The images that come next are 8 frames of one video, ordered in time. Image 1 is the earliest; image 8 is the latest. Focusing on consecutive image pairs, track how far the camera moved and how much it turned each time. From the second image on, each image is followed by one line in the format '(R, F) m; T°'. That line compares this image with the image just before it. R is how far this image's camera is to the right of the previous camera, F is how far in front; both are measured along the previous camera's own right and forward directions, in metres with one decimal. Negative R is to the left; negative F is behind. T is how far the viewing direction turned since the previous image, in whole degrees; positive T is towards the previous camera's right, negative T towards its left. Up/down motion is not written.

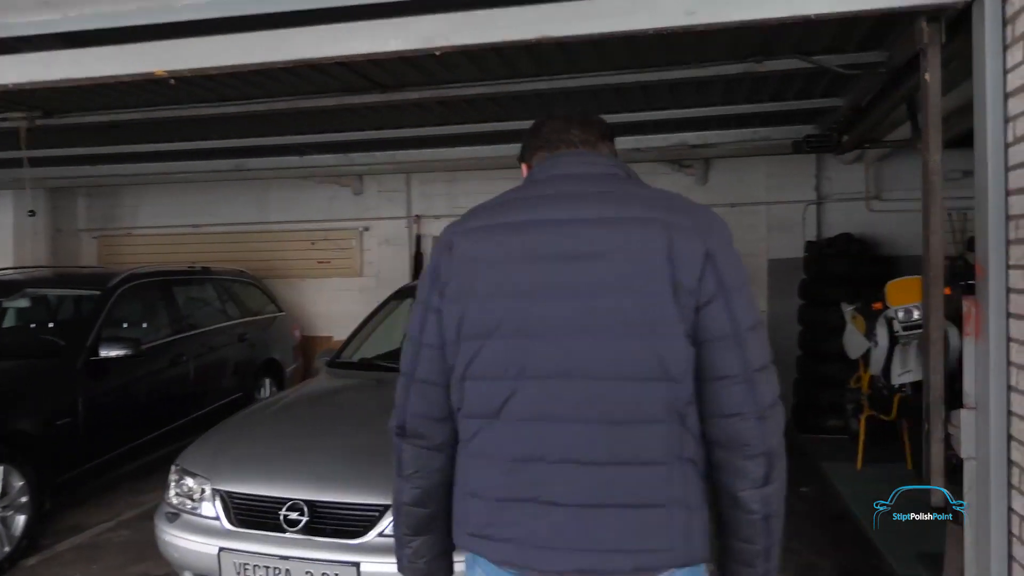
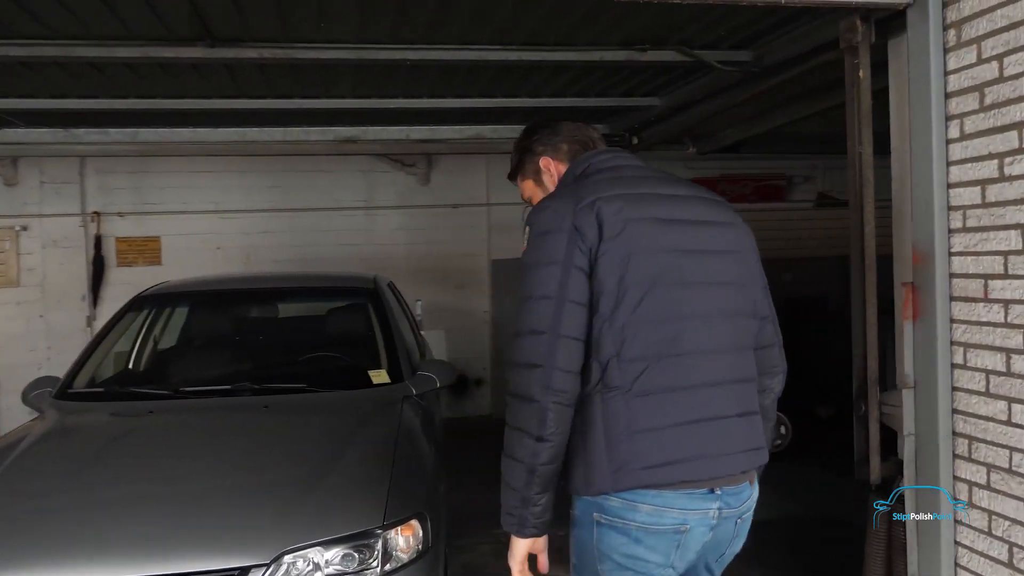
(-0.7, +0.5) m; +25°
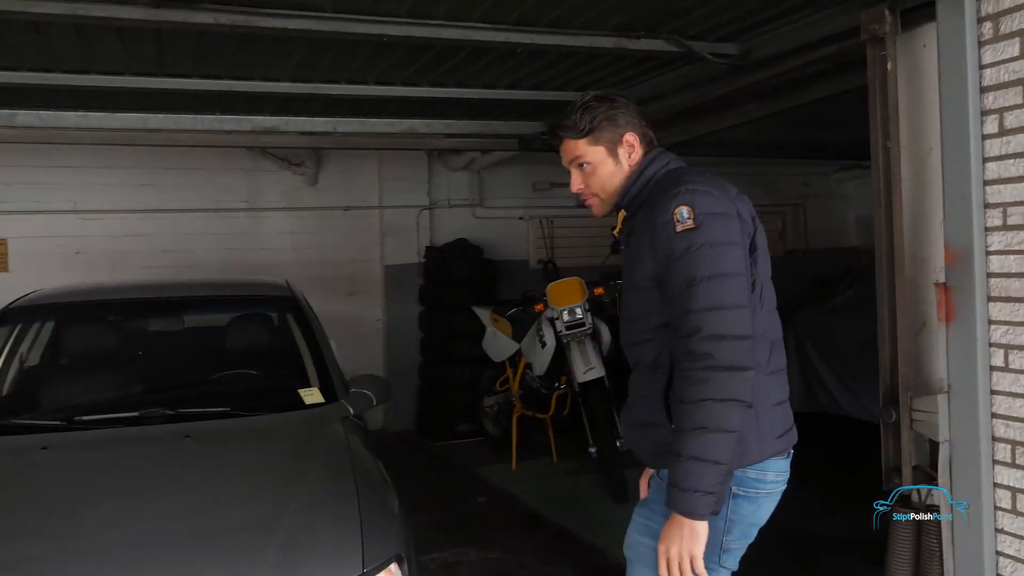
(-0.4, +0.3) m; +10°
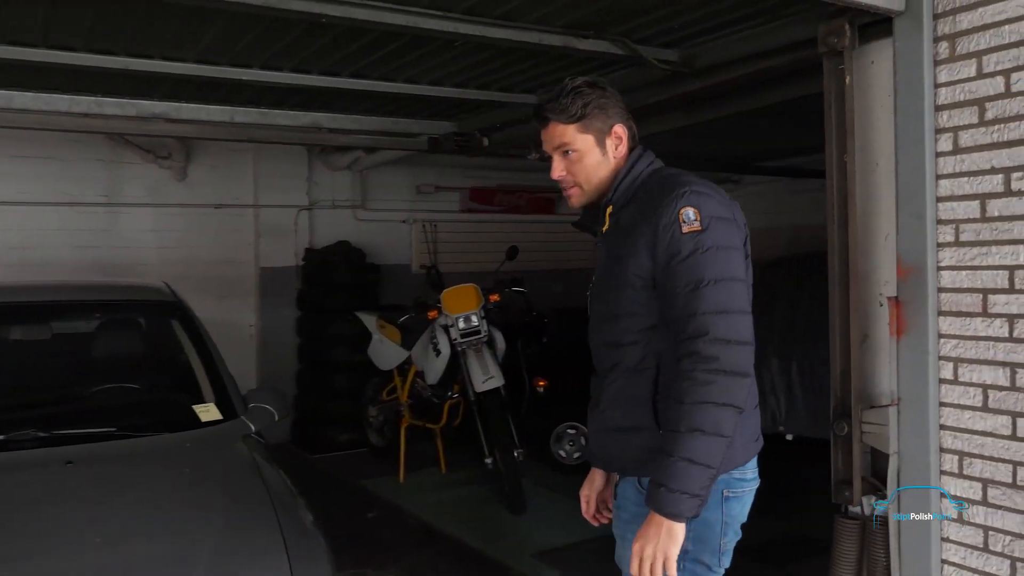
(-0.3, +0.2) m; +10°
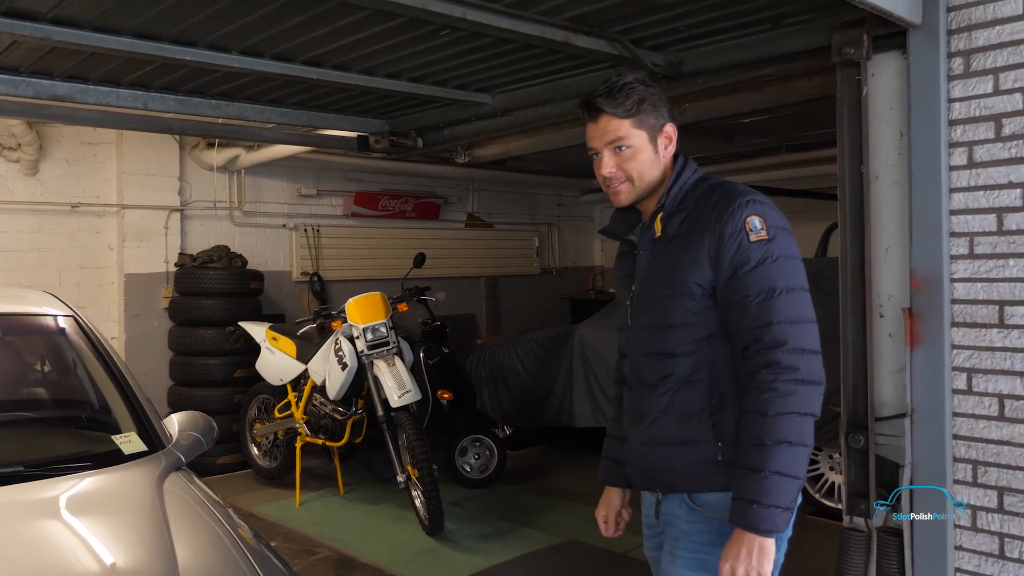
(-0.5, +0.2) m; +11°
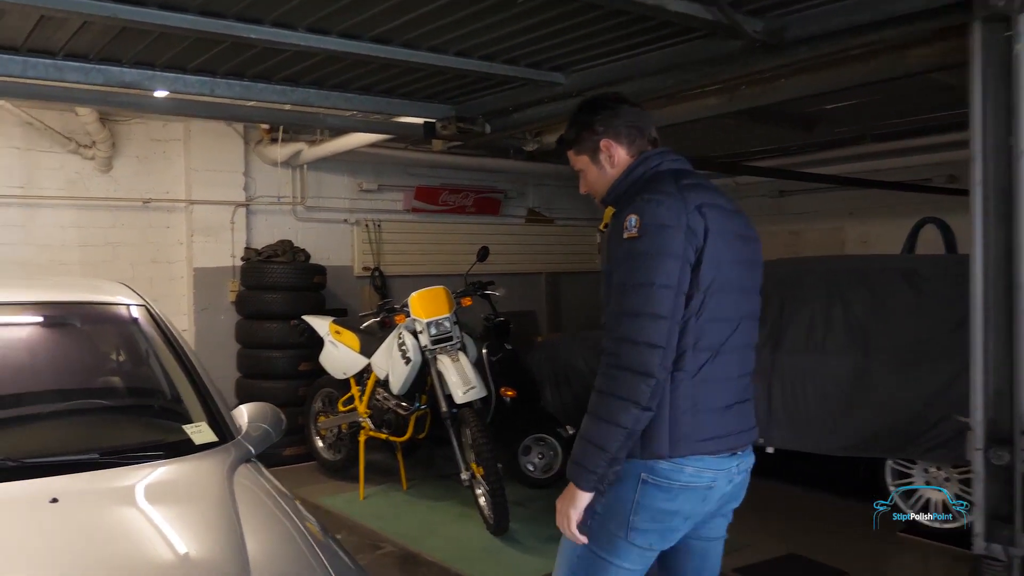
(-0.1, +0.2) m; -4°
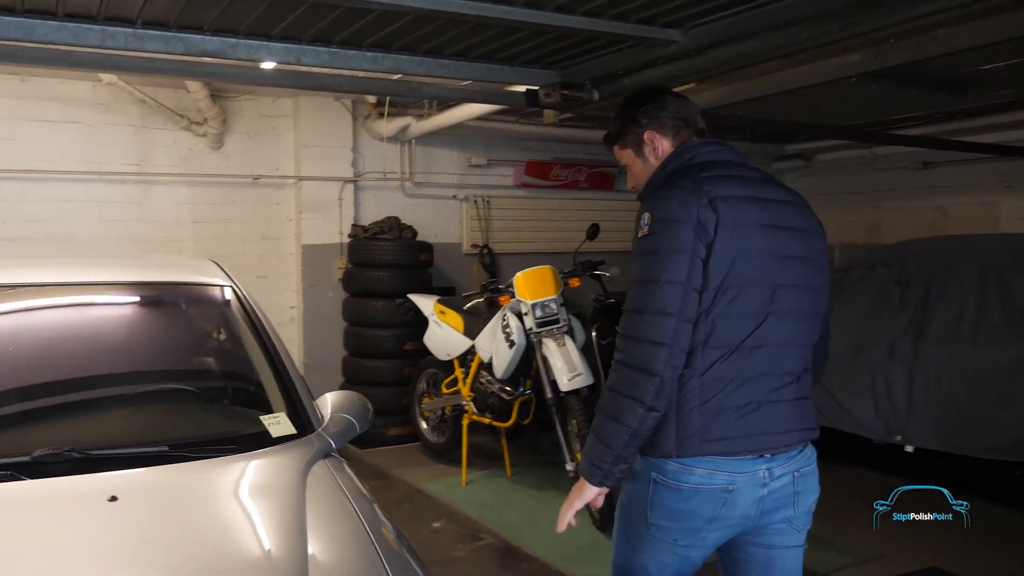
(0.0, +0.3) m; -9°
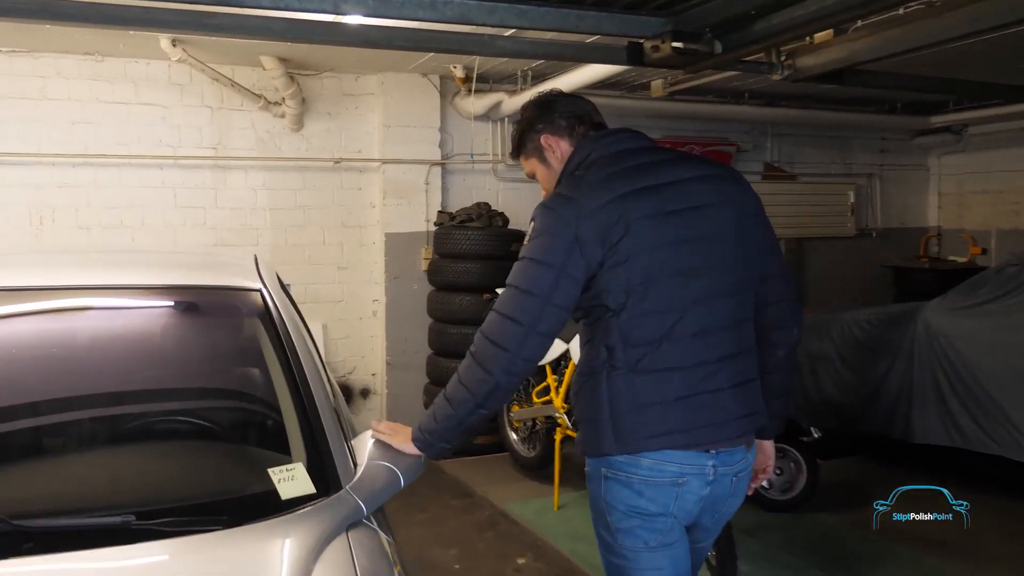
(0.0, +0.7) m; -8°
